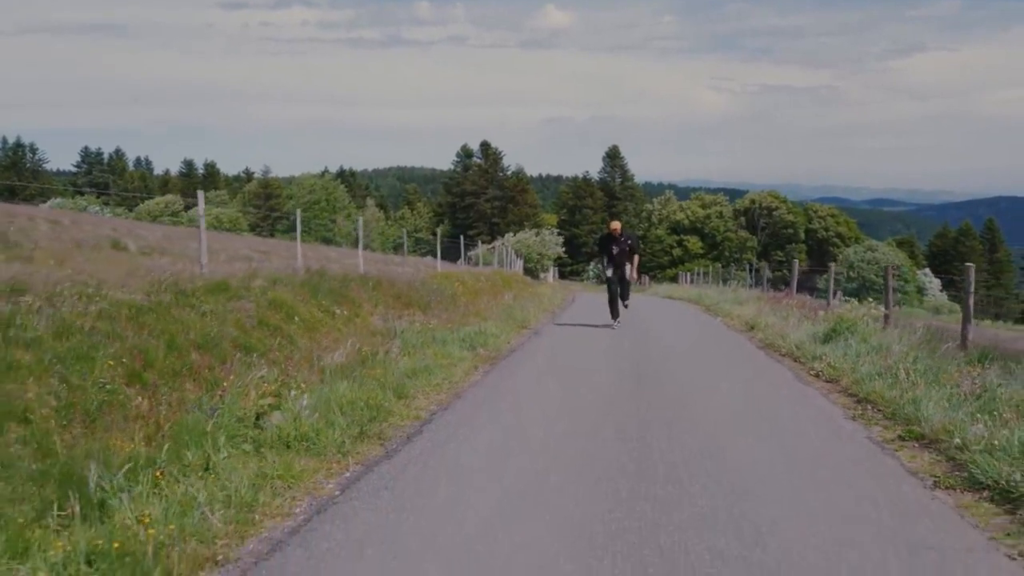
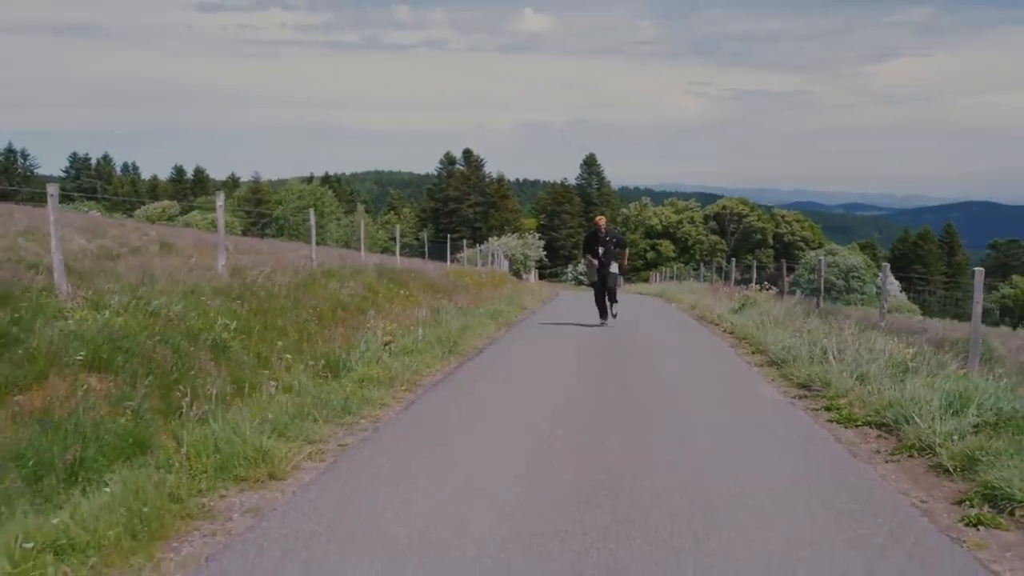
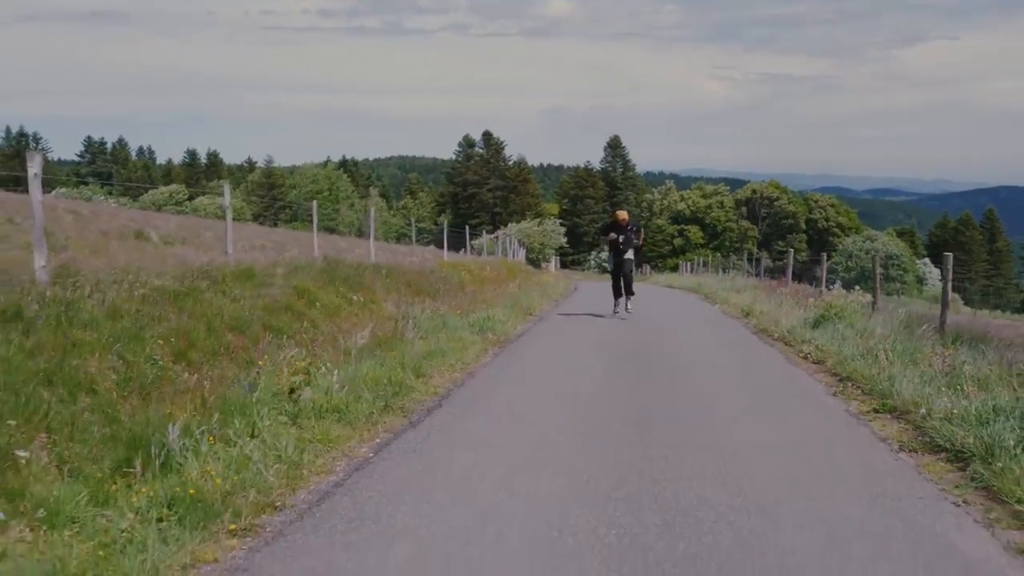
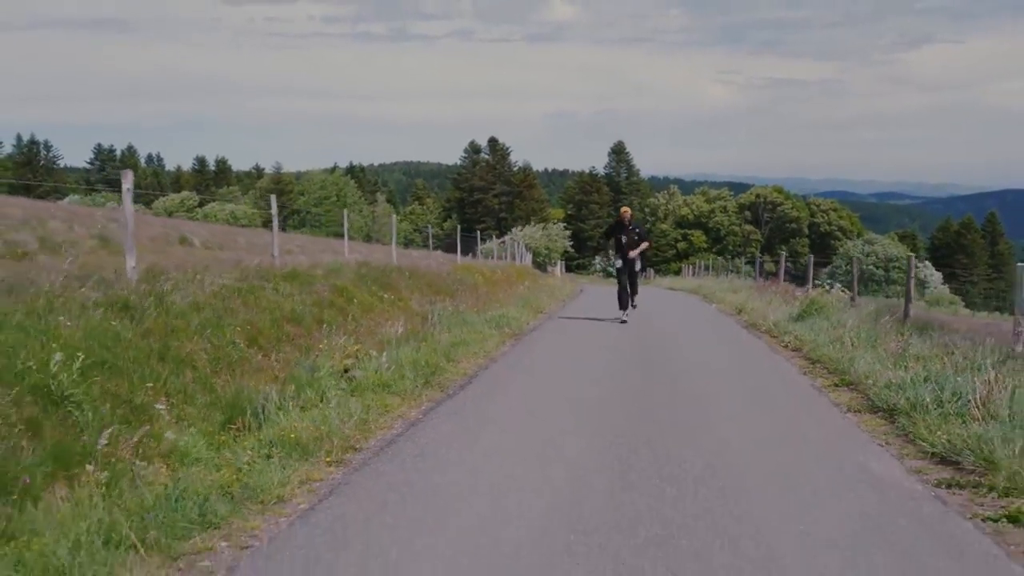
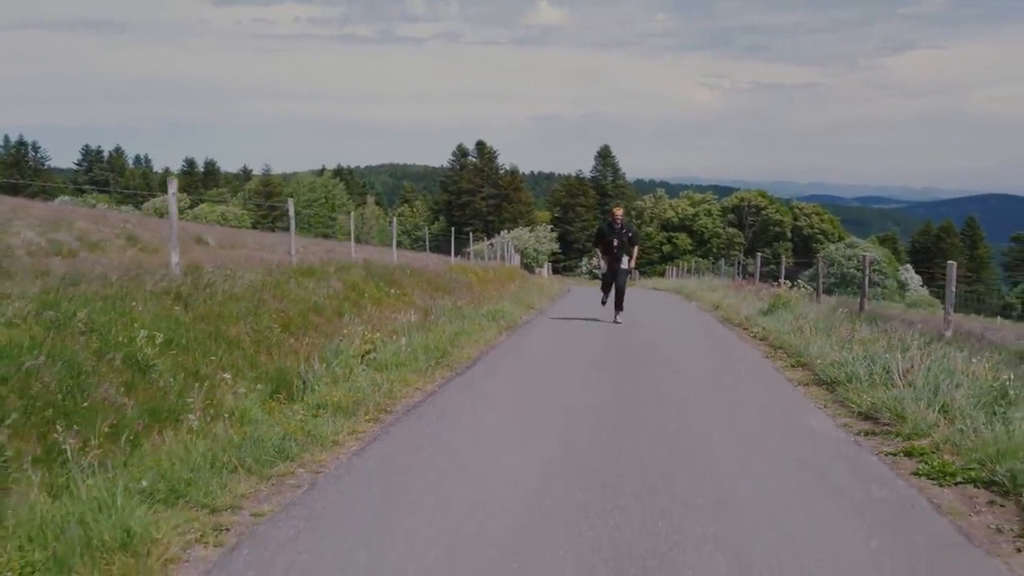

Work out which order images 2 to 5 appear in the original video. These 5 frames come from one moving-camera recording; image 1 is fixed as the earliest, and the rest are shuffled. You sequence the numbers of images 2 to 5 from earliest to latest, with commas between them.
3, 4, 5, 2
